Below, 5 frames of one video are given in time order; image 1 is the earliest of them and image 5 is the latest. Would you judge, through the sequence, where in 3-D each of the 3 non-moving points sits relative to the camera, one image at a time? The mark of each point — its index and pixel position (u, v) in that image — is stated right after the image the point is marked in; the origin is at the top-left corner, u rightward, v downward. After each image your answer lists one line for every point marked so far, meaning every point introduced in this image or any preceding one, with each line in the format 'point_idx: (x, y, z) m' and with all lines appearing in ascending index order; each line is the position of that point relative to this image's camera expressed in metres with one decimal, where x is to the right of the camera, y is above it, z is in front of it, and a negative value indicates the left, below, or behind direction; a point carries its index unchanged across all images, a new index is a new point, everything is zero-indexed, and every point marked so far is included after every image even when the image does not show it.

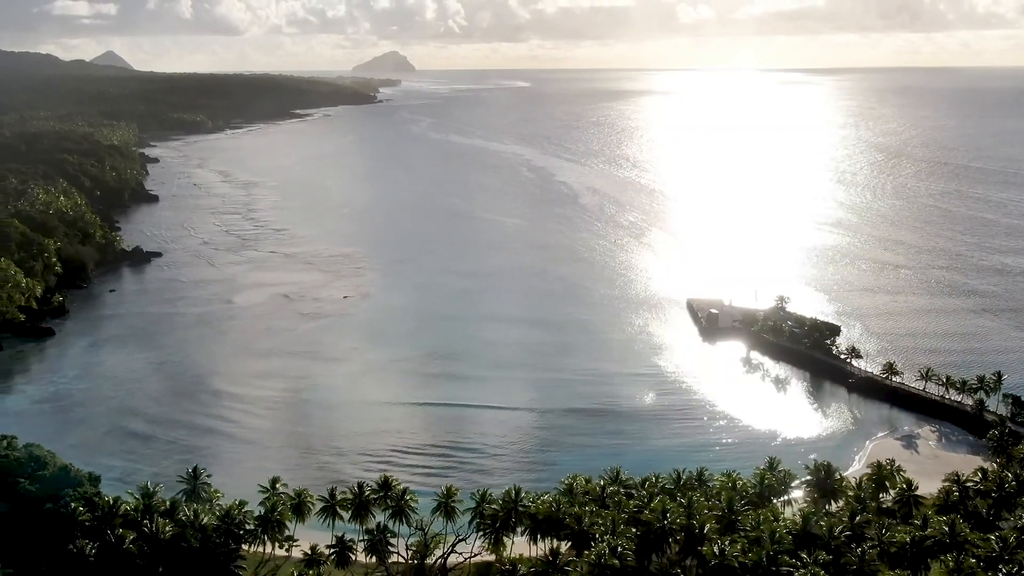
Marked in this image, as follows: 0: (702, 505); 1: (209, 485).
0: (+3.6, -4.0, +15.9) m
1: (-6.5, -4.3, +18.4) m
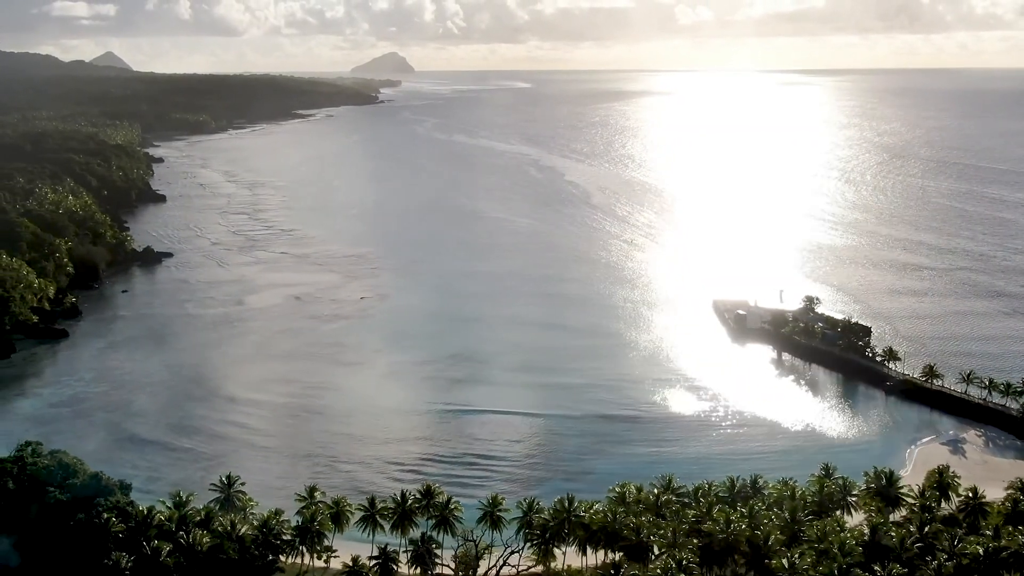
0: (+4.5, -4.1, +15.3) m
1: (-5.6, -4.3, +17.7) m
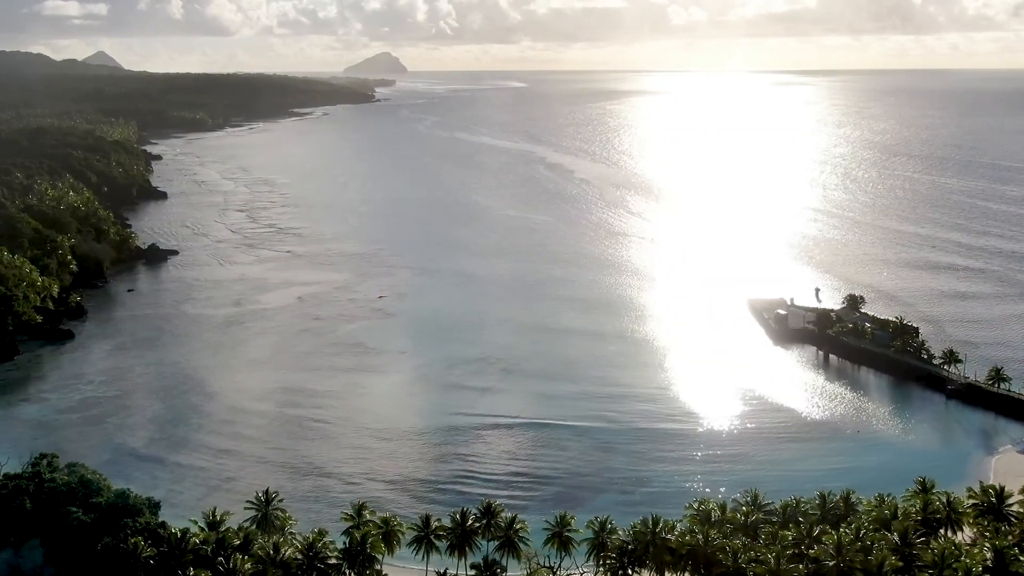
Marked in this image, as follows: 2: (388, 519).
0: (+5.8, -4.0, +13.7) m
1: (-4.3, -4.2, +16.0) m
2: (-2.3, -4.2, +15.6) m
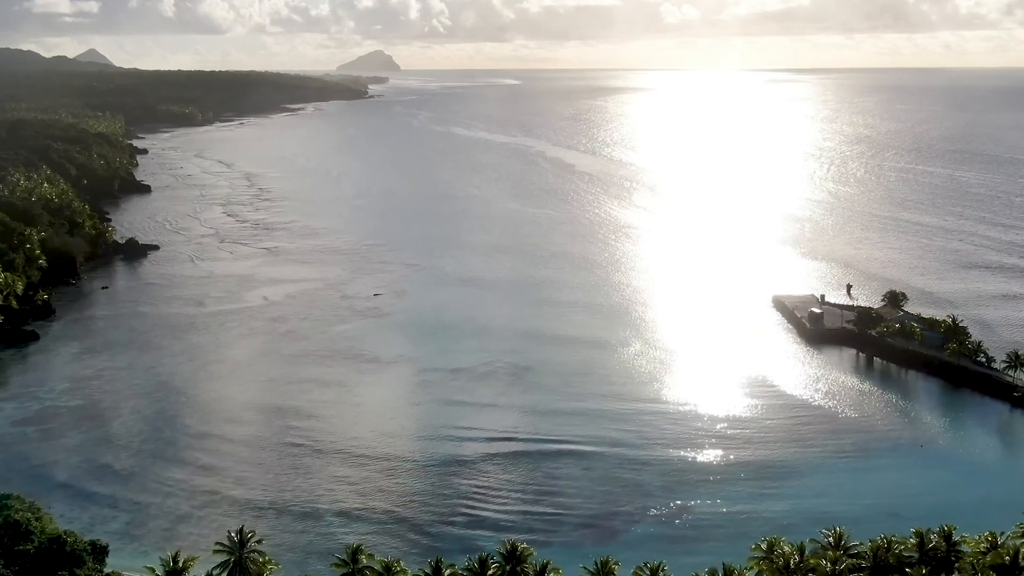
0: (+6.2, -3.9, +10.9) m
1: (-3.9, -4.1, +13.2) m
2: (-1.8, -4.1, +12.8) m
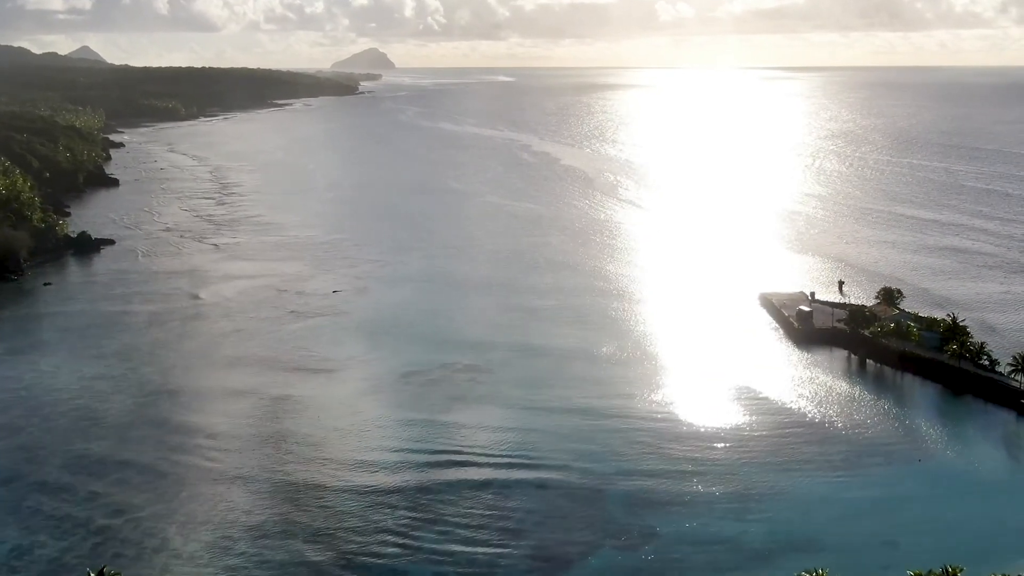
0: (+5.2, -3.8, +8.8) m
1: (-4.9, -4.0, +11.0) m
2: (-2.9, -4.1, +10.6) m
